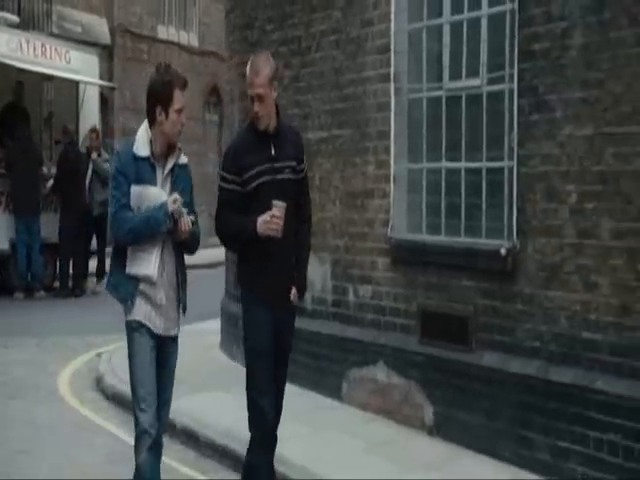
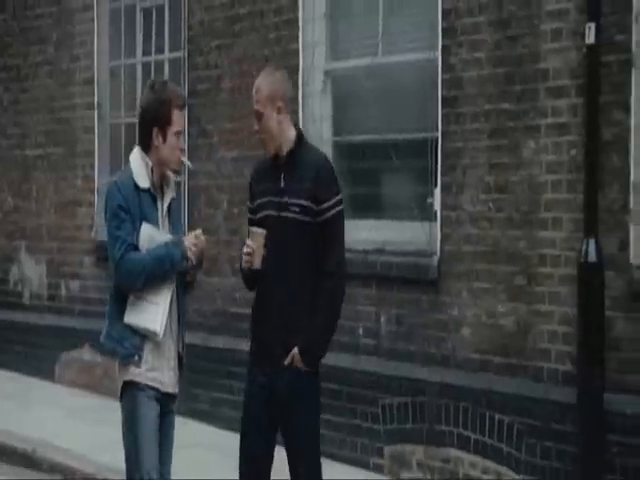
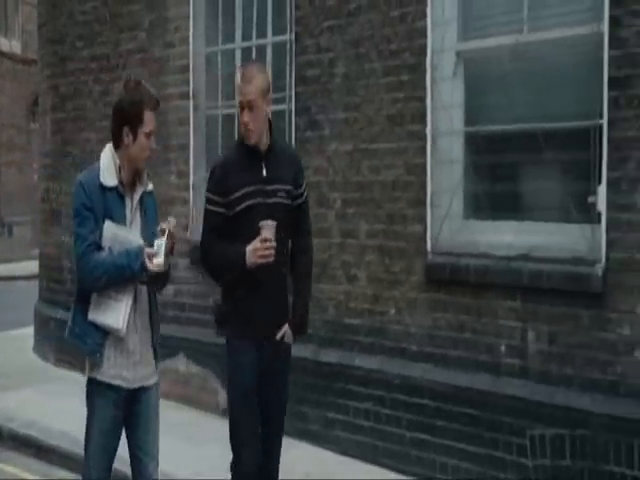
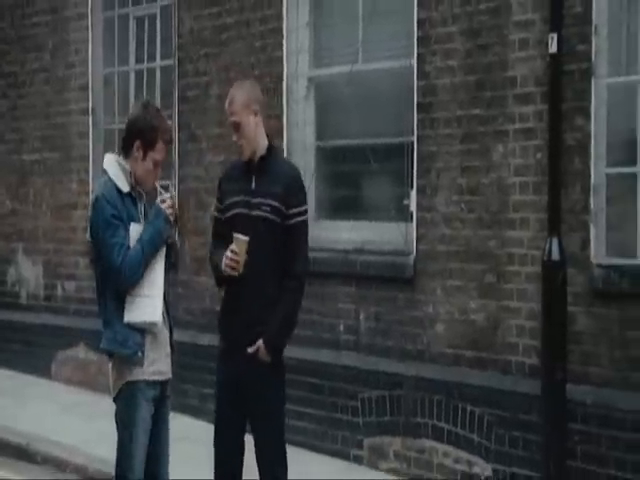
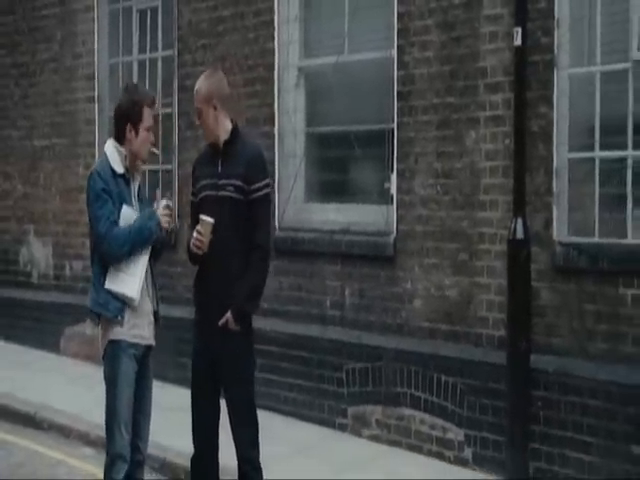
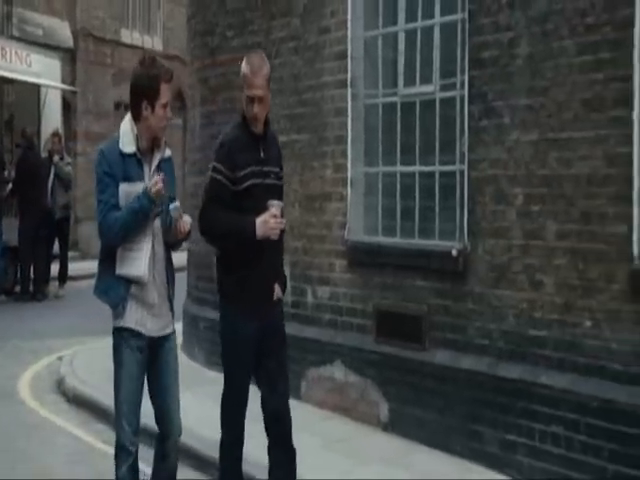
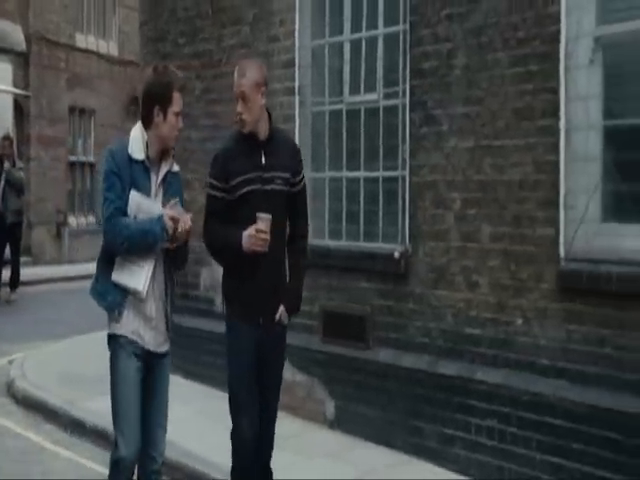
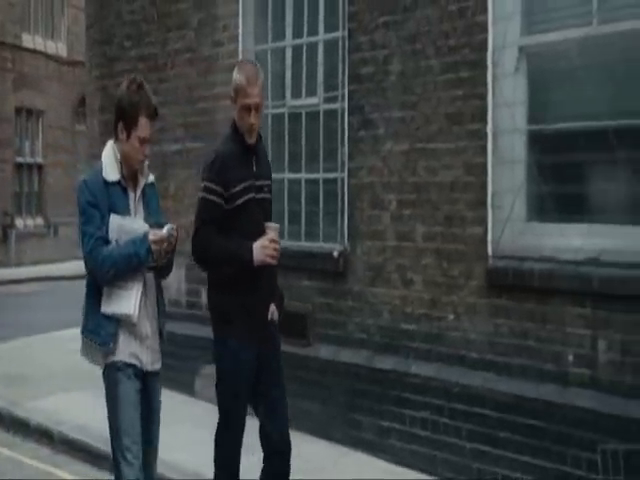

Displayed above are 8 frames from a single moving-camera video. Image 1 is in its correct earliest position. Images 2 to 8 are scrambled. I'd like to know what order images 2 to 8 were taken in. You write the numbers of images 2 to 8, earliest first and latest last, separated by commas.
6, 7, 8, 3, 2, 4, 5
